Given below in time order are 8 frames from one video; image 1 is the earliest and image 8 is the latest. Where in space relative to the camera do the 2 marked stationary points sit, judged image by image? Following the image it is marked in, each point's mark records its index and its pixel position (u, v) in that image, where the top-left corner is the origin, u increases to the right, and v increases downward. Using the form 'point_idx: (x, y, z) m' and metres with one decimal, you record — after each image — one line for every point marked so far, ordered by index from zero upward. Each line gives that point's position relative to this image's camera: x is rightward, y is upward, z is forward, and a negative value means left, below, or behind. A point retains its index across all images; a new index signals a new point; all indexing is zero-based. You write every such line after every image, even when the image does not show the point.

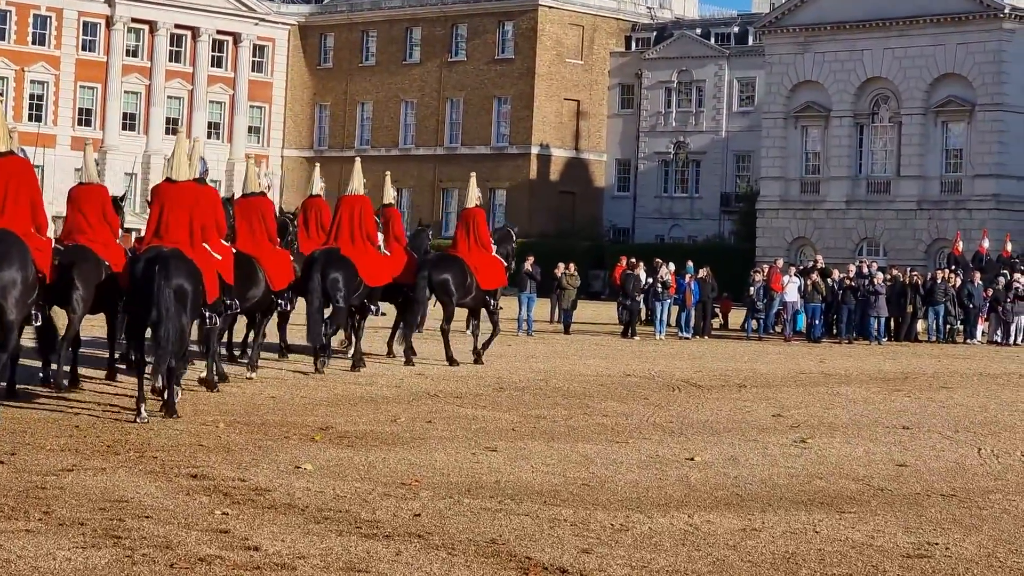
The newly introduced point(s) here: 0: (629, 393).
0: (+0.9, -0.8, +18.5) m
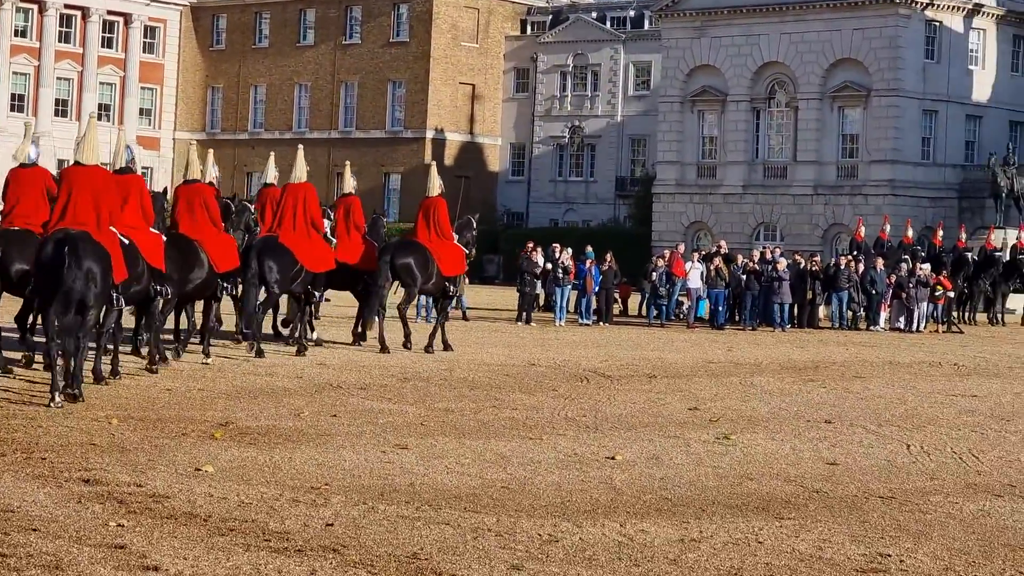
0: (+0.2, -0.7, +17.9) m
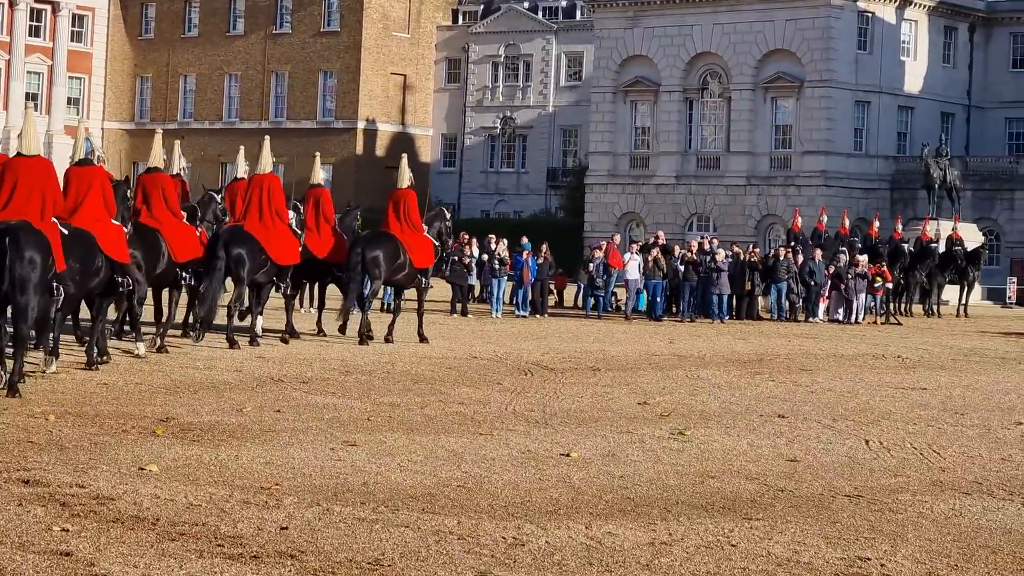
0: (-0.2, -0.7, +17.6) m
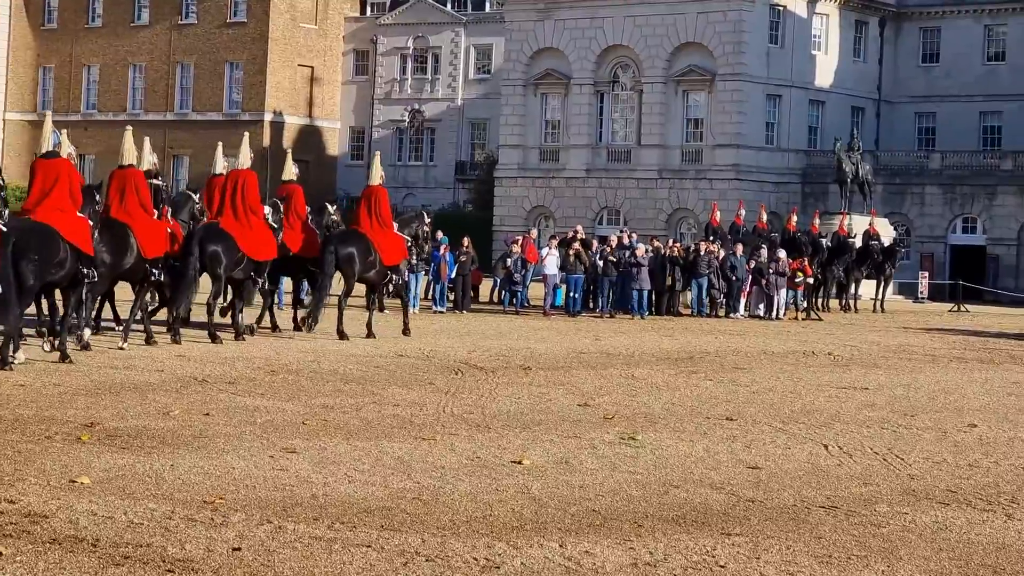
0: (-0.7, -0.7, +17.0) m
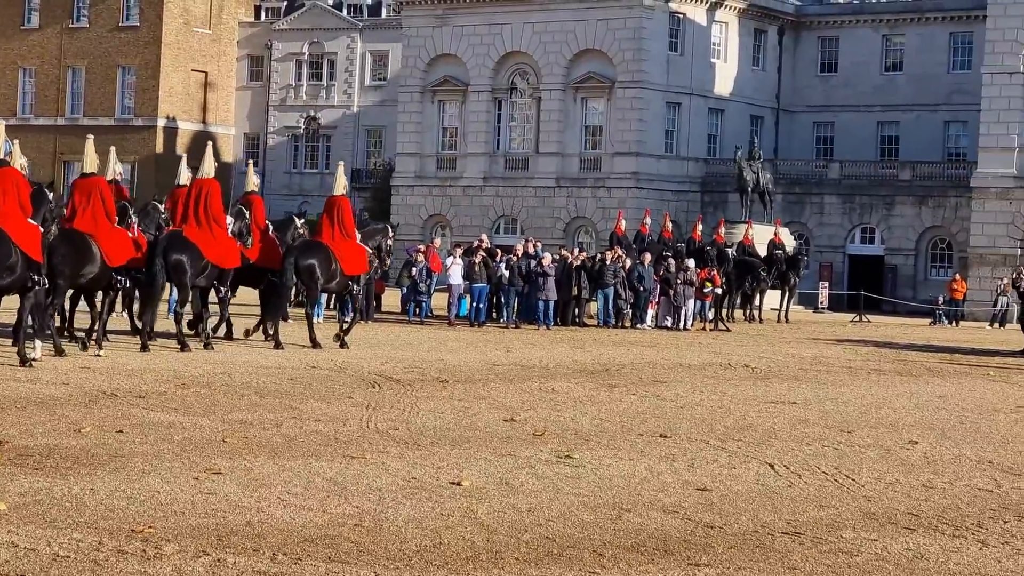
0: (-1.3, -0.7, +16.4) m
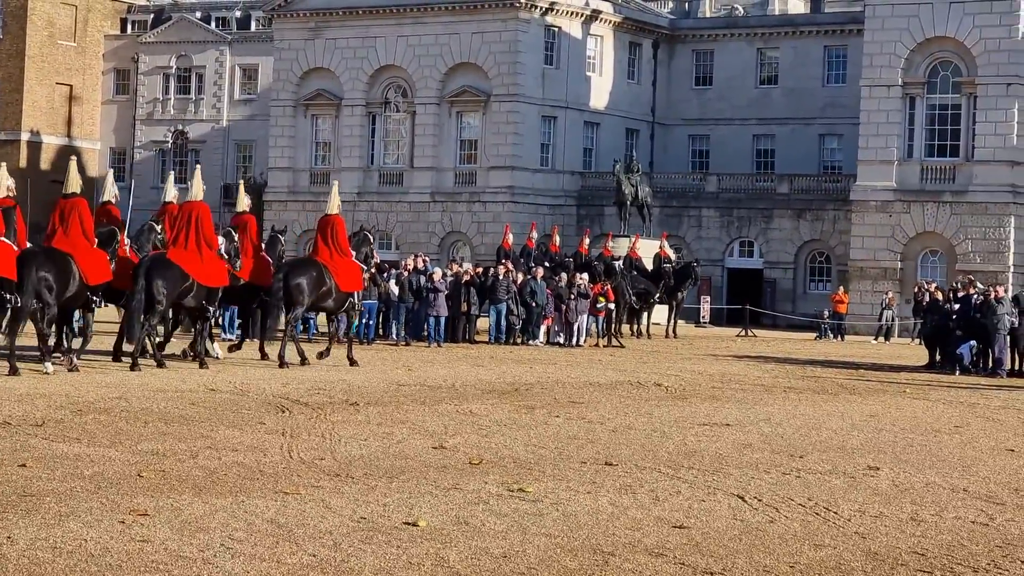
0: (-1.9, -0.9, +15.4) m
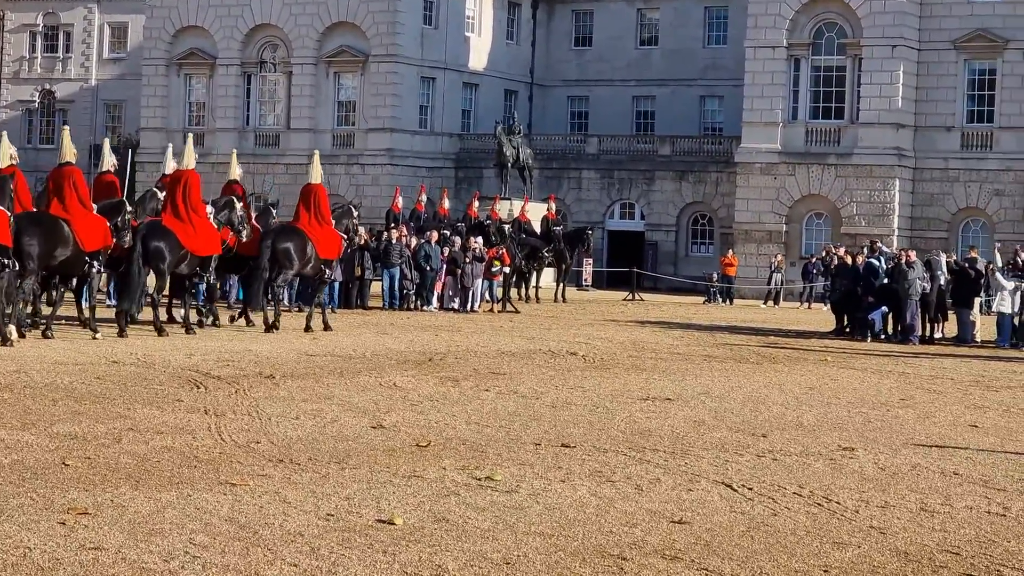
0: (-2.3, -0.6, +14.3) m
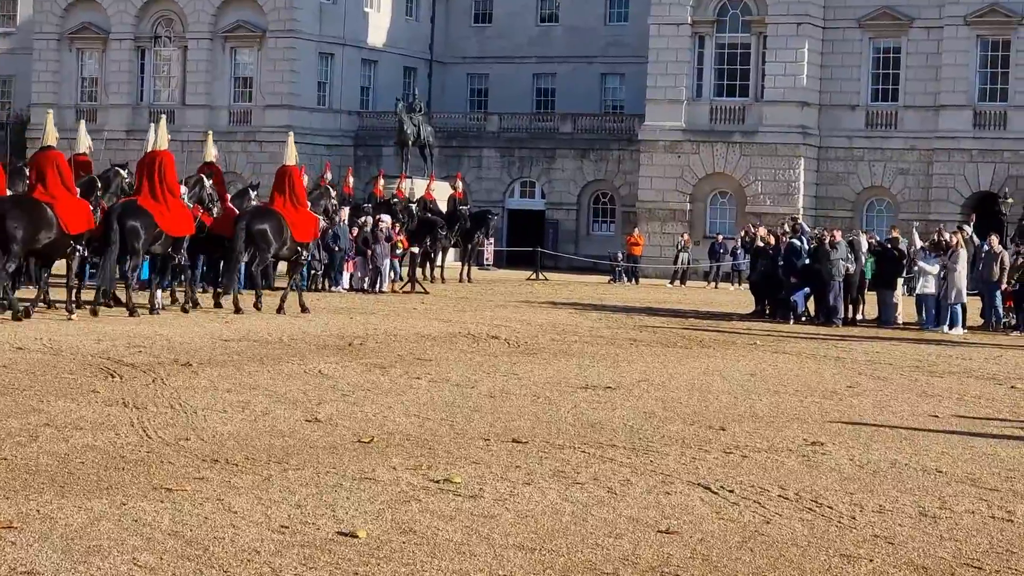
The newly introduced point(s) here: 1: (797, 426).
0: (-2.6, -0.5, +13.5) m
1: (+1.5, -0.7, +12.1) m
